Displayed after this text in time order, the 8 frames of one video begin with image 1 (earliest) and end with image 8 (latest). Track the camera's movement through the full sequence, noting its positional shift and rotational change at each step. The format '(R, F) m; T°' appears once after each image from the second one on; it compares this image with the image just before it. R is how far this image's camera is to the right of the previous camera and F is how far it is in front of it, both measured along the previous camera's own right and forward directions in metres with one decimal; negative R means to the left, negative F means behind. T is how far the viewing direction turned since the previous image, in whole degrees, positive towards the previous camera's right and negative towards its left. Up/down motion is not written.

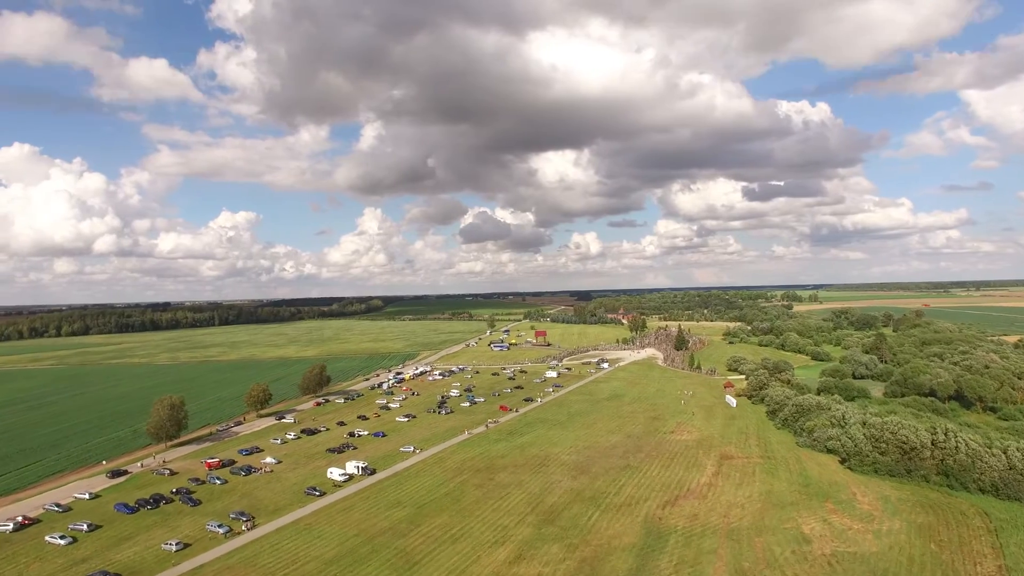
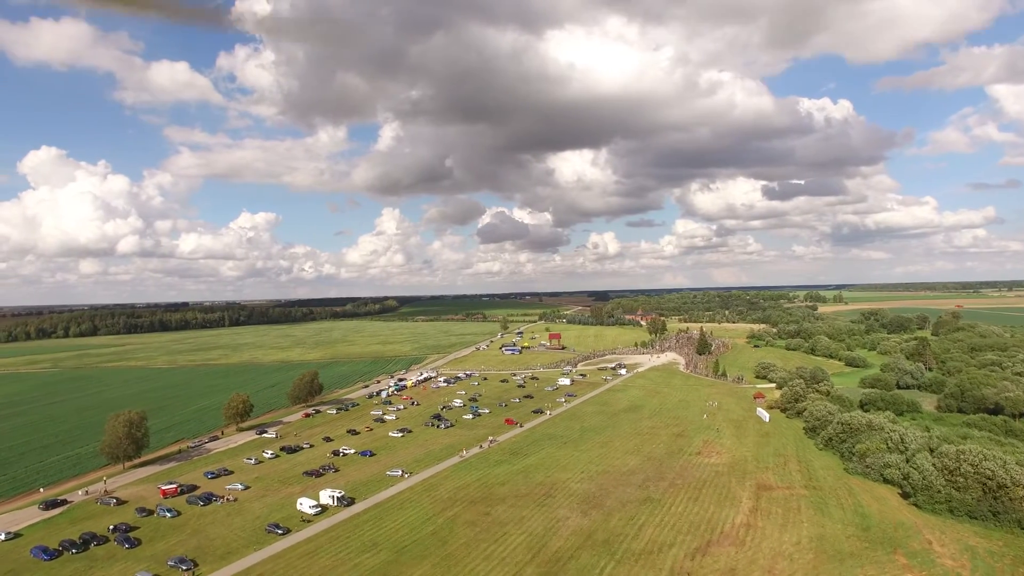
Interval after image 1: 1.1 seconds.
(+1.9, +10.9) m; -2°
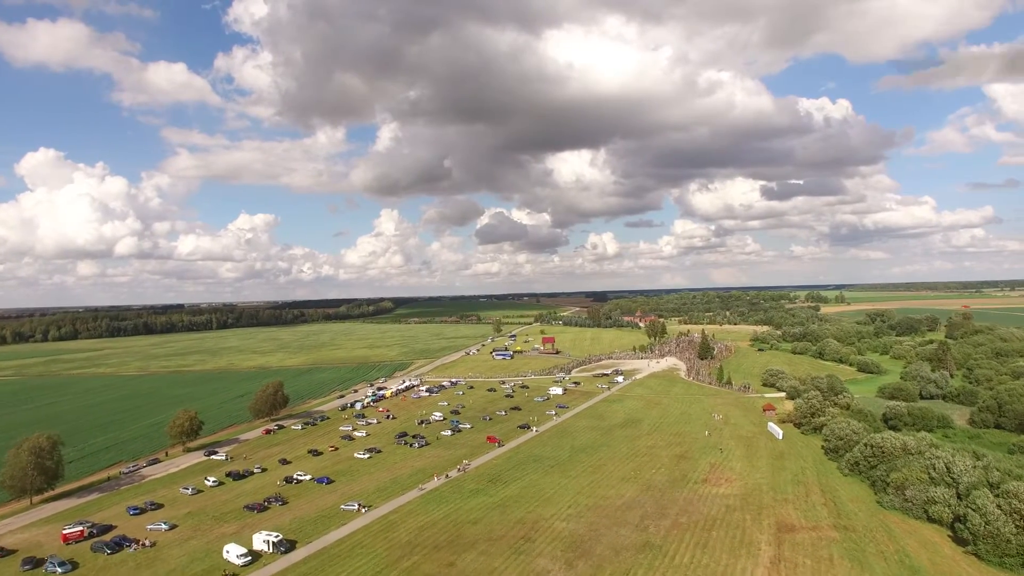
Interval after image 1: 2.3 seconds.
(+3.0, +11.0) m; 0°
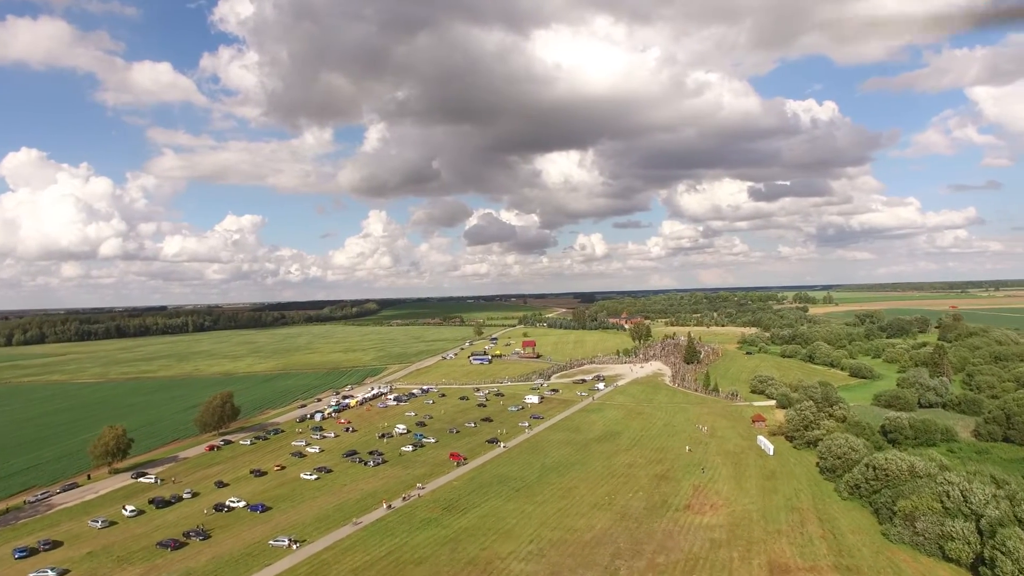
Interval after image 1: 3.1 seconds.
(+4.0, +8.4) m; +1°
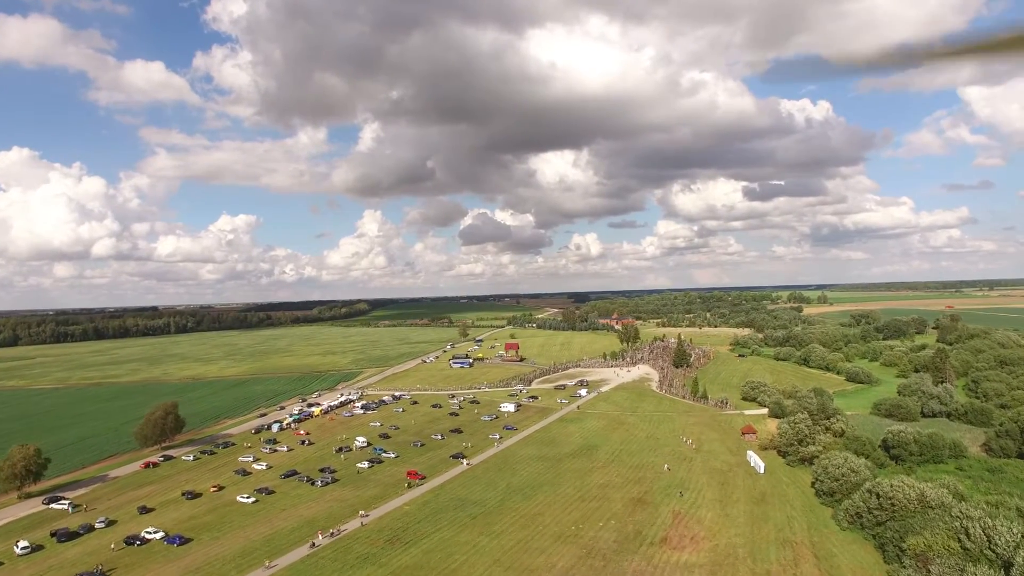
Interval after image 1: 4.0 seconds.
(+4.7, +8.2) m; 0°
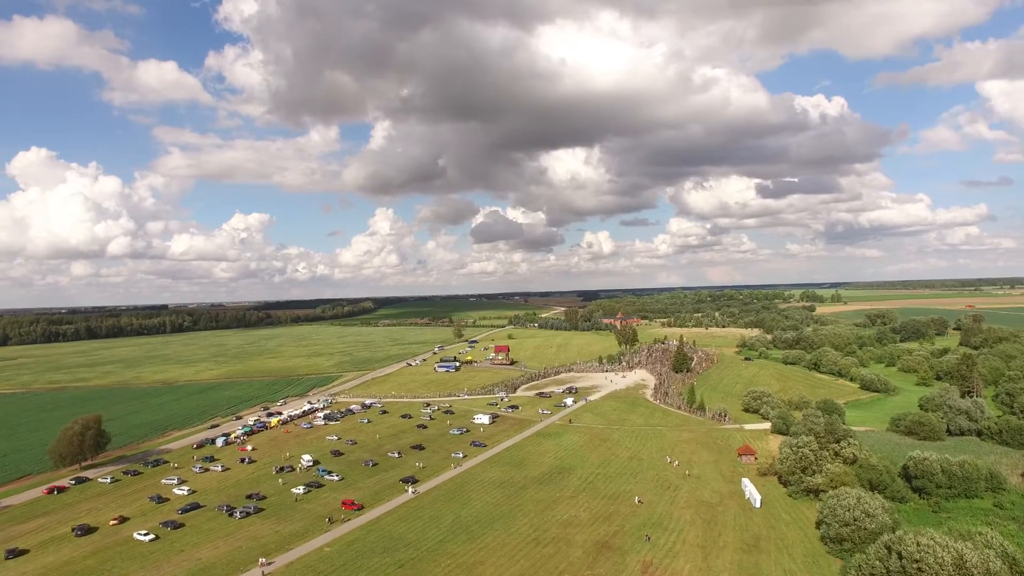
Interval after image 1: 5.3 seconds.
(+7.2, +11.1) m; -1°
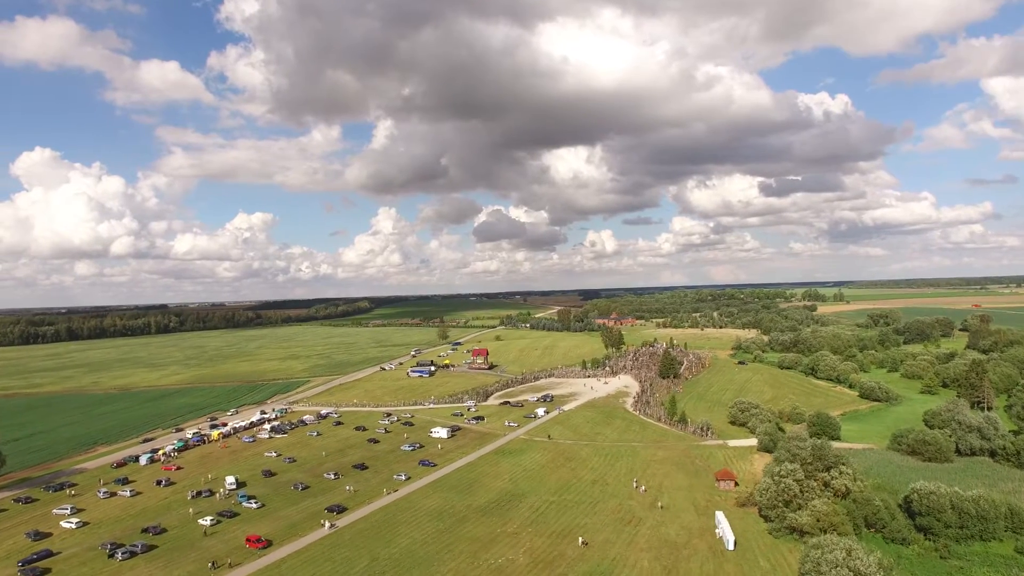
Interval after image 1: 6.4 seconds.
(+7.5, +9.7) m; 0°
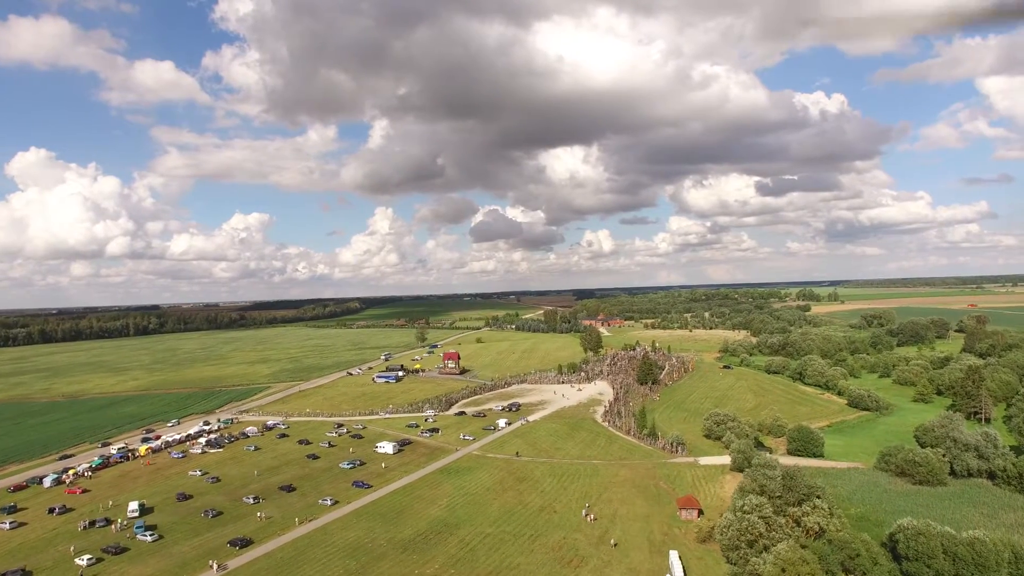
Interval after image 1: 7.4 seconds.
(+7.3, +8.4) m; 0°
